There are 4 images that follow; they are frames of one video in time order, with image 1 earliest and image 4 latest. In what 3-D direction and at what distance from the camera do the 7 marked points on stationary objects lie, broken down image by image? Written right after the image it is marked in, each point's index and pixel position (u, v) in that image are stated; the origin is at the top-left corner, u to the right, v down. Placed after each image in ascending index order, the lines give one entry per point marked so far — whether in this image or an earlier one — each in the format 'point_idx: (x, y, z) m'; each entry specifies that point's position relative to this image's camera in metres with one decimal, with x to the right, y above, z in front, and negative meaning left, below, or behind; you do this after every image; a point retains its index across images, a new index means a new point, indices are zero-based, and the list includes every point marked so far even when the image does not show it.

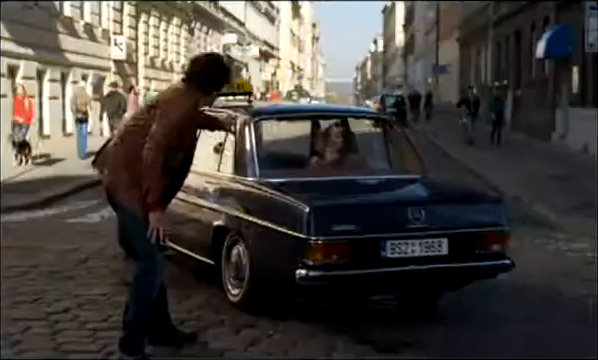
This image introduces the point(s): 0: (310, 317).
0: (+0.1, -1.0, +7.6) m
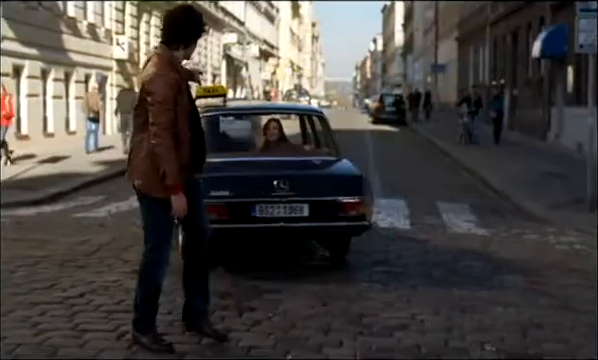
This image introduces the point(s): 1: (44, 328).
0: (+0.1, -0.9, +8.2) m
1: (-1.7, -1.0, +7.1) m
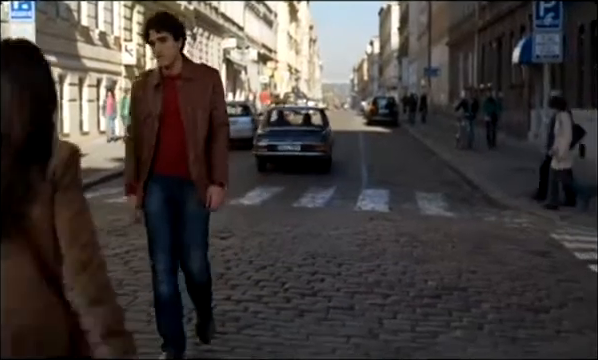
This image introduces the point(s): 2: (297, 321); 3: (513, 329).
0: (0.0, -0.8, +10.8) m
1: (-1.7, -0.8, +9.7) m
2: (0.0, -1.0, +7.8) m
3: (+1.6, -1.1, +7.8) m
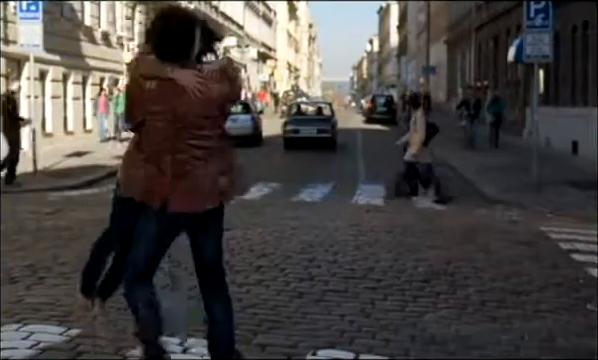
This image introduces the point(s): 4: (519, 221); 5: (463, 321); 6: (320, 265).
0: (0.0, -0.7, +11.5) m
1: (-1.7, -0.8, +10.4) m
2: (0.0, -1.0, +8.4) m
3: (+1.5, -1.0, +8.5) m
4: (+3.2, -0.6, +15.6) m
5: (+1.2, -1.1, +8.0) m
6: (+0.2, -0.8, +10.2) m
